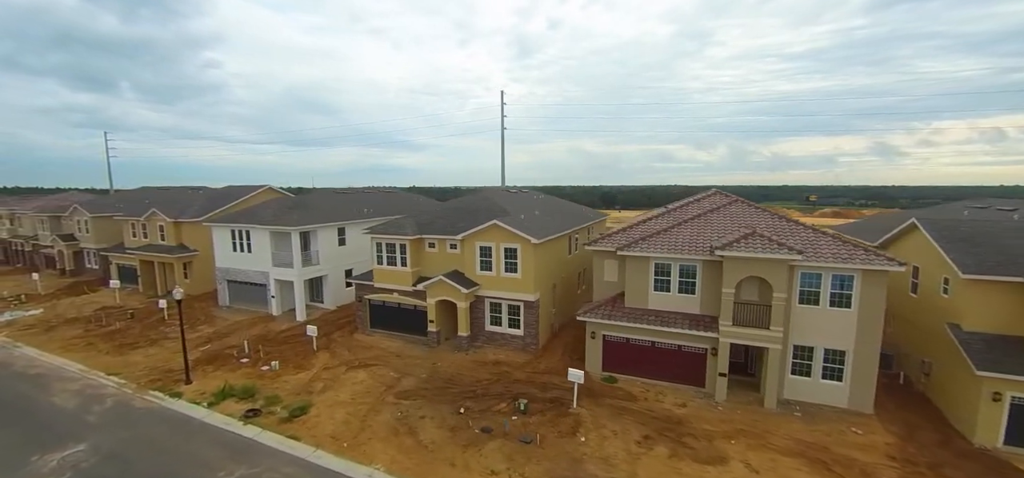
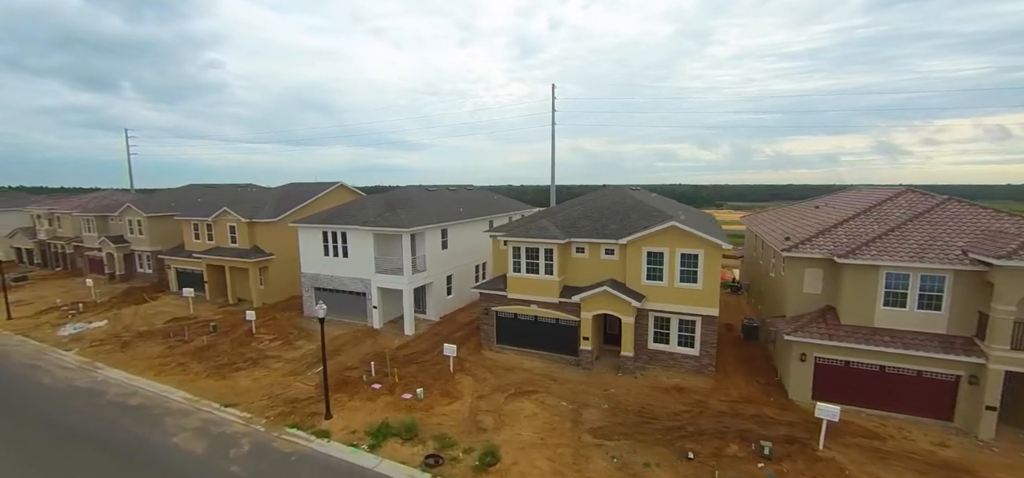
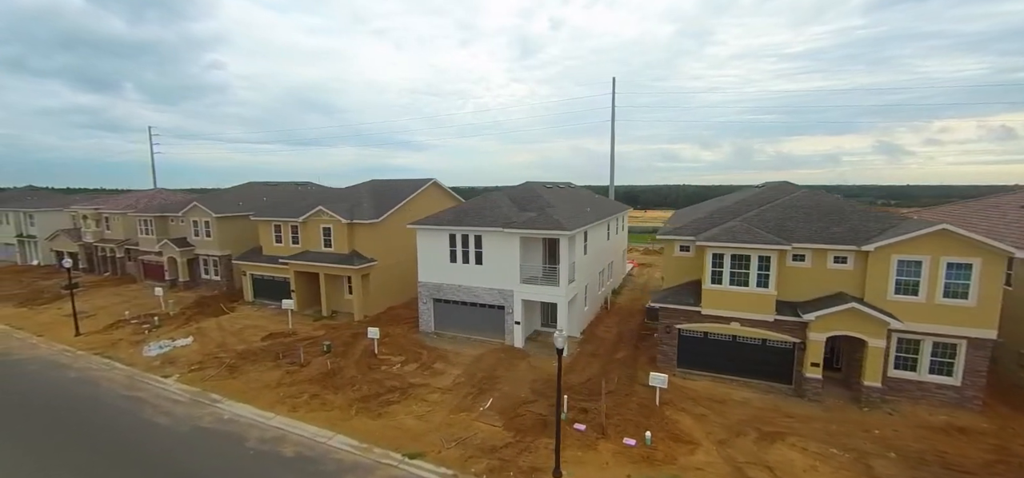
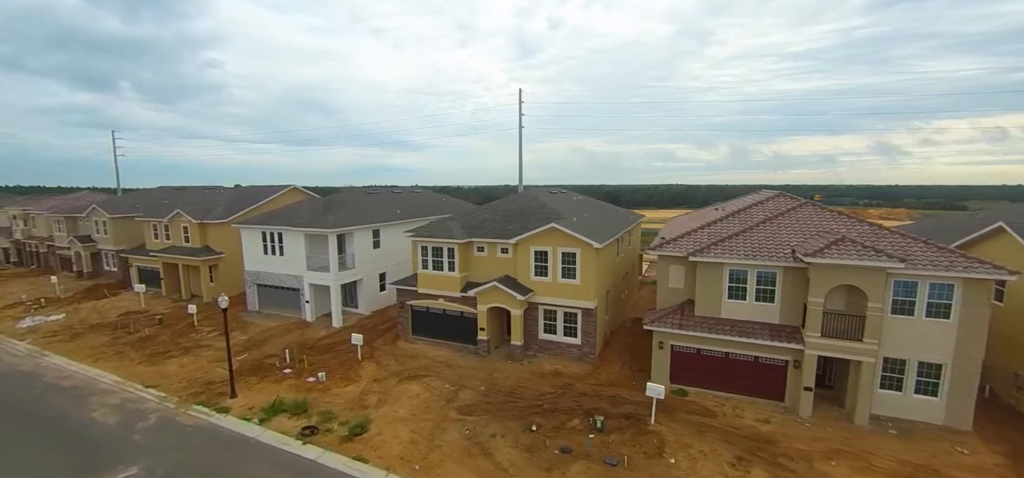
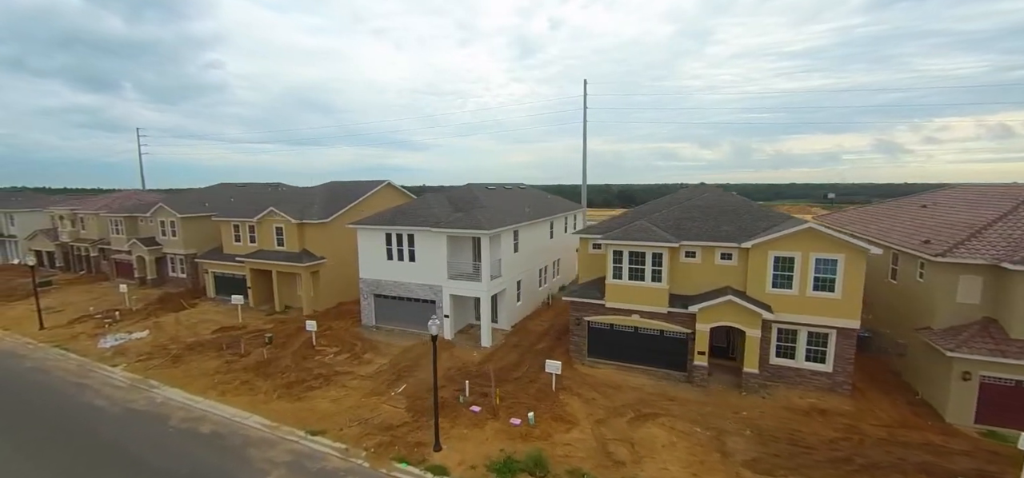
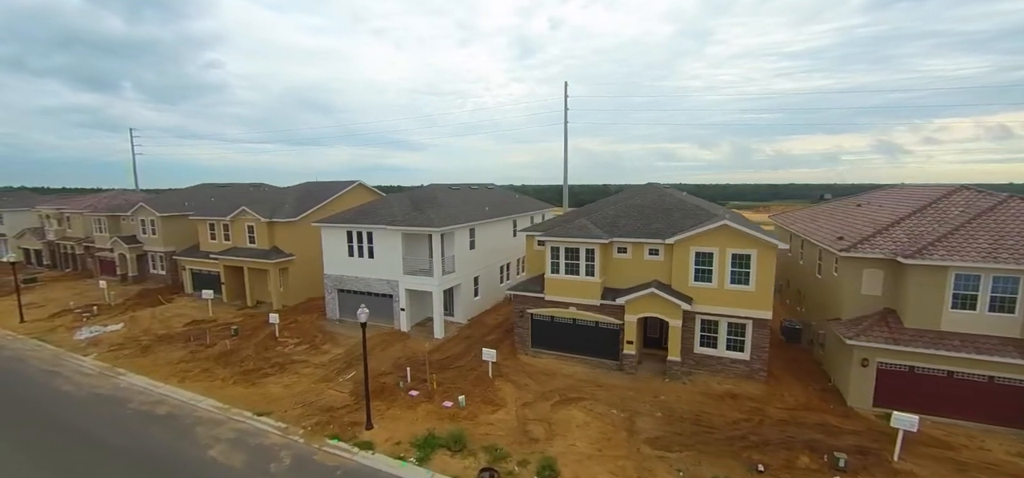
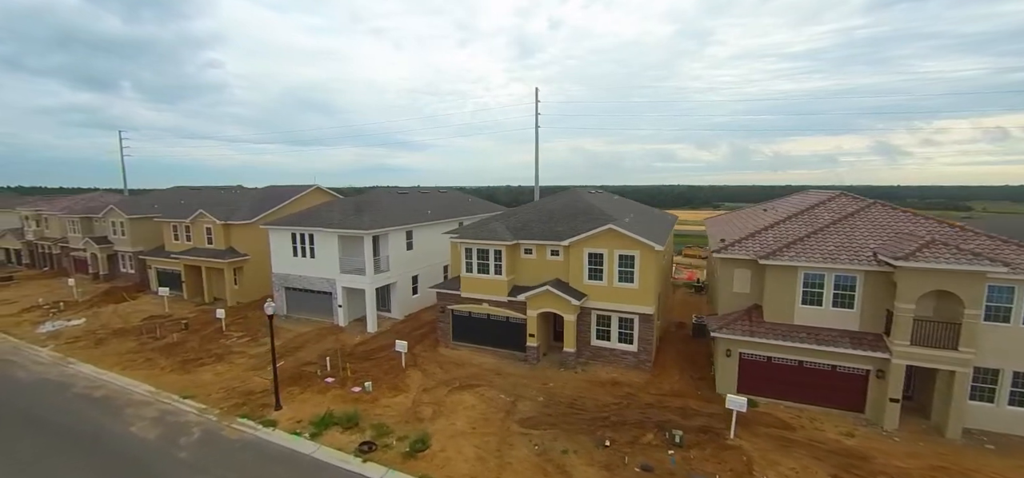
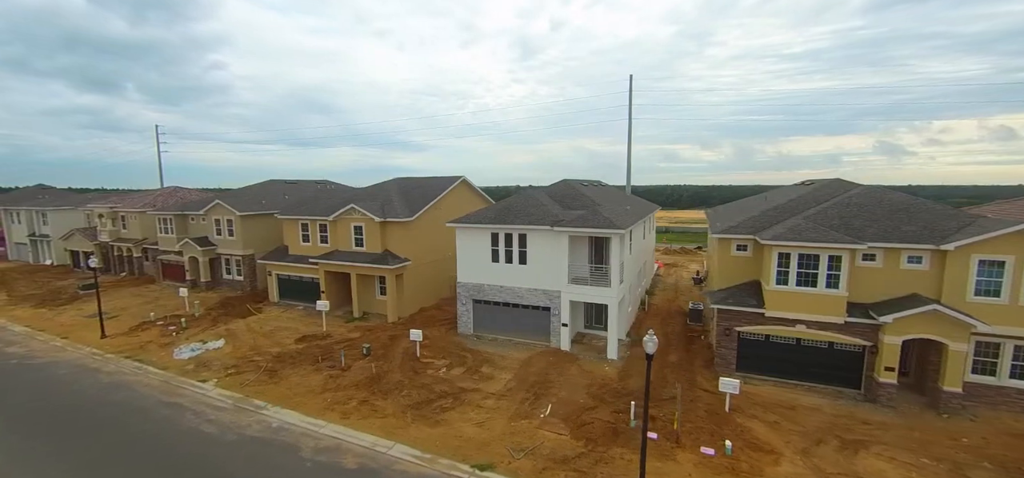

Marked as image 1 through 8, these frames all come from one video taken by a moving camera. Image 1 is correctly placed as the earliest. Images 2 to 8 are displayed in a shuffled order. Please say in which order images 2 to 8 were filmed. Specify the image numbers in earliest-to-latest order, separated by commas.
4, 7, 2, 6, 5, 3, 8
